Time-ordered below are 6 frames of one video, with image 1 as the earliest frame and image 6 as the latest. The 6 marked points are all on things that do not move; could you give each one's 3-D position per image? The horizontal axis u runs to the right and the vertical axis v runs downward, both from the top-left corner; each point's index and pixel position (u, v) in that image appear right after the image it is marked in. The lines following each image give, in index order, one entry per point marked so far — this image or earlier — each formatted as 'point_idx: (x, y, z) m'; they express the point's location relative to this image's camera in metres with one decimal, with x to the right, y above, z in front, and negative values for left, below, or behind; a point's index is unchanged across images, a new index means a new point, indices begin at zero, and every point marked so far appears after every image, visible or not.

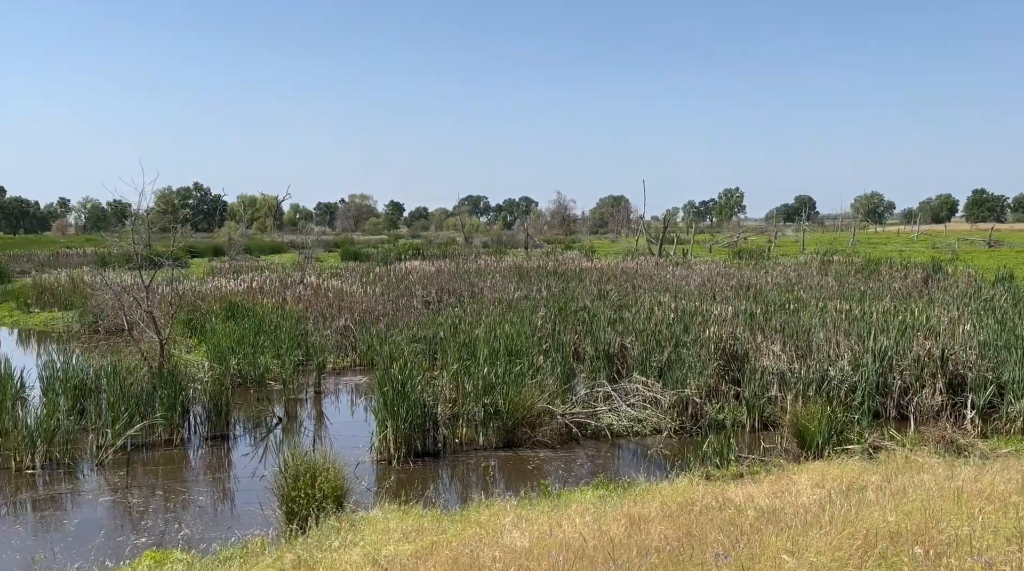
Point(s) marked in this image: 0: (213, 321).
0: (-4.7, -0.6, +16.2) m
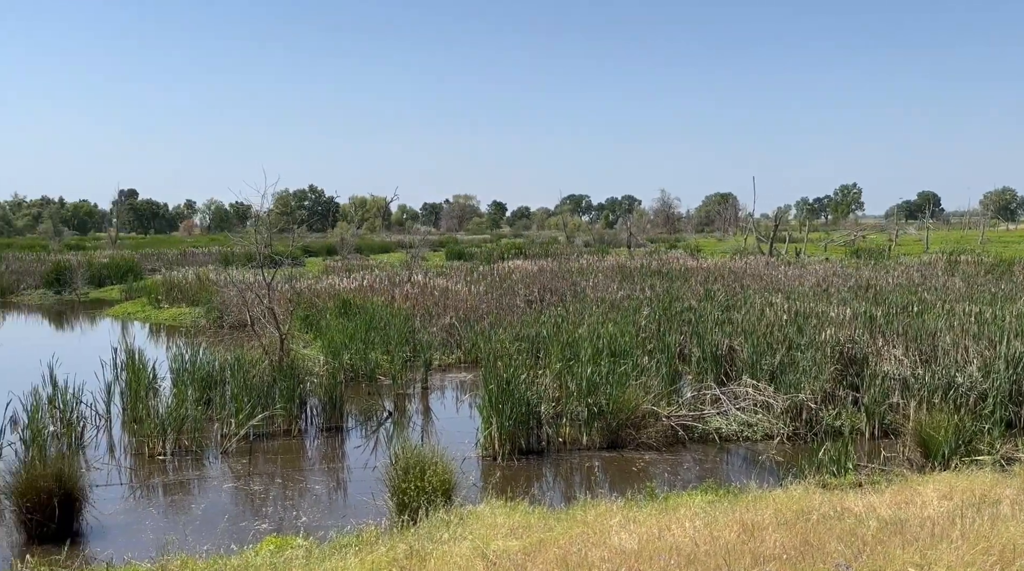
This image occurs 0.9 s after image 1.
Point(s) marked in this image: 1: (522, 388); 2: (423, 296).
0: (-3.0, -0.5, +16.7) m
1: (+0.1, -1.2, +12.2) m
2: (-1.6, -0.2, +17.9) m
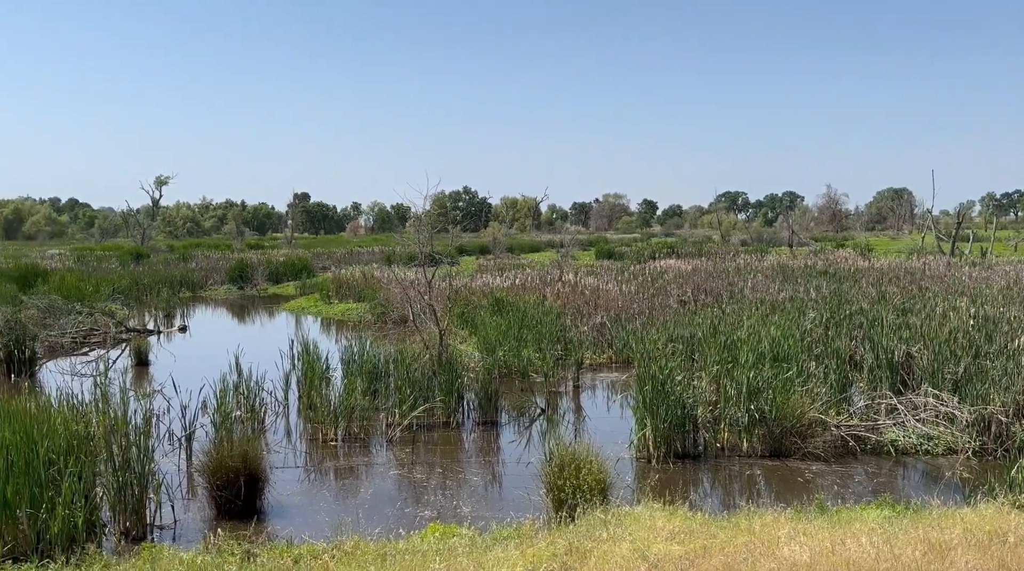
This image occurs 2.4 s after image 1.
0: (-0.5, -0.5, +16.8) m
1: (+2.0, -1.2, +12.0) m
2: (+1.1, -0.2, +17.8) m
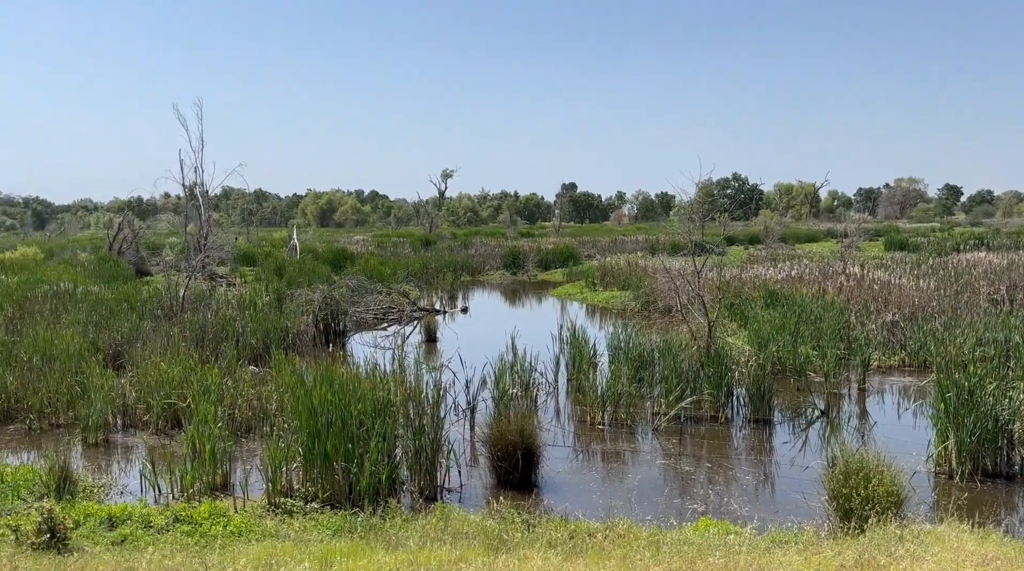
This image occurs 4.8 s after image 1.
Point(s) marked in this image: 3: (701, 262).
0: (+3.8, -0.4, +15.8) m
1: (+5.0, -1.2, +10.6) m
2: (+5.6, -0.1, +16.5) m
3: (+3.5, +0.4, +18.8) m
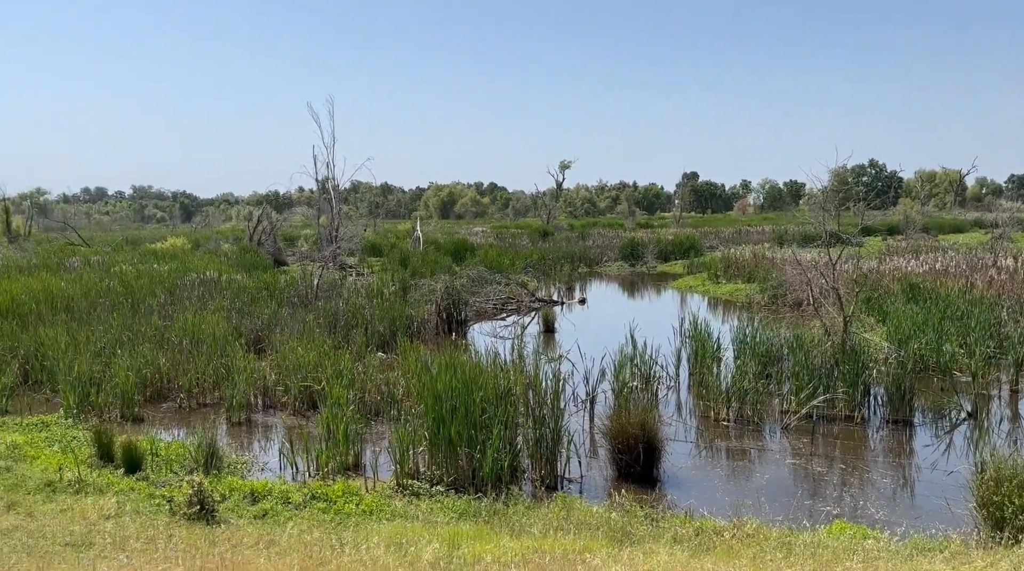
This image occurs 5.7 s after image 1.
0: (+5.7, -0.3, +15.1) m
1: (+6.3, -1.1, +9.7) m
2: (+7.5, 0.0, +15.5) m
3: (+5.7, +0.5, +18.0) m
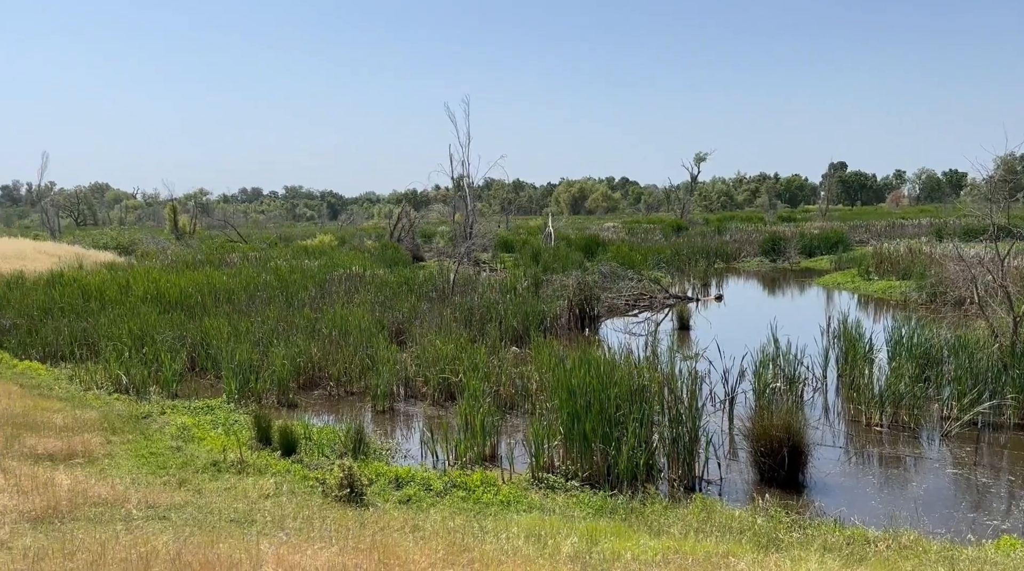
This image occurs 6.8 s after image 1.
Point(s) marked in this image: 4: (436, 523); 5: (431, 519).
0: (+7.6, -0.3, +13.8) m
1: (+7.5, -1.1, +8.5) m
2: (+9.5, 0.0, +14.0) m
3: (+8.0, +0.6, +16.8) m
4: (-0.6, -1.8, +7.8) m
5: (-0.7, -1.8, +7.9) m
